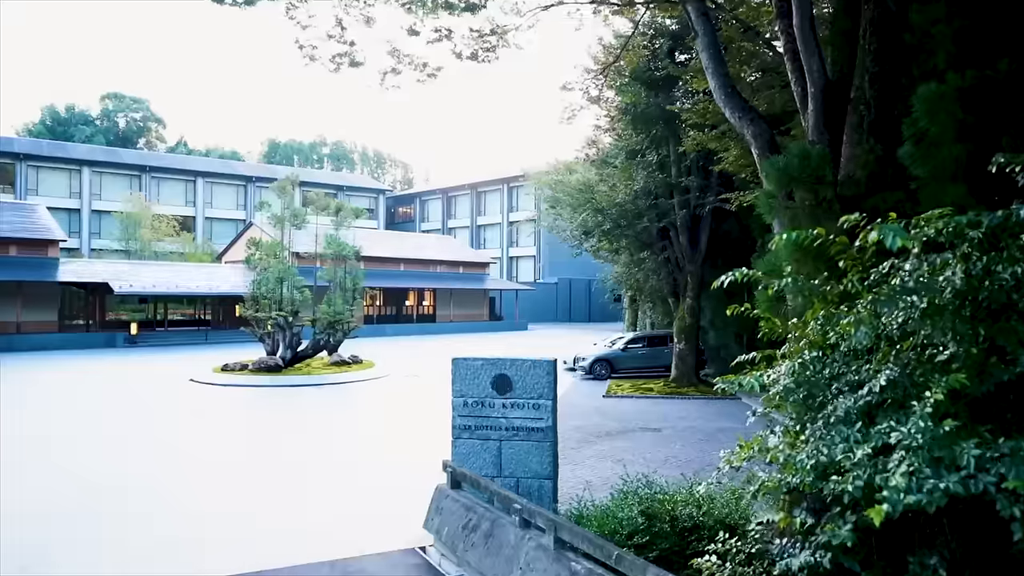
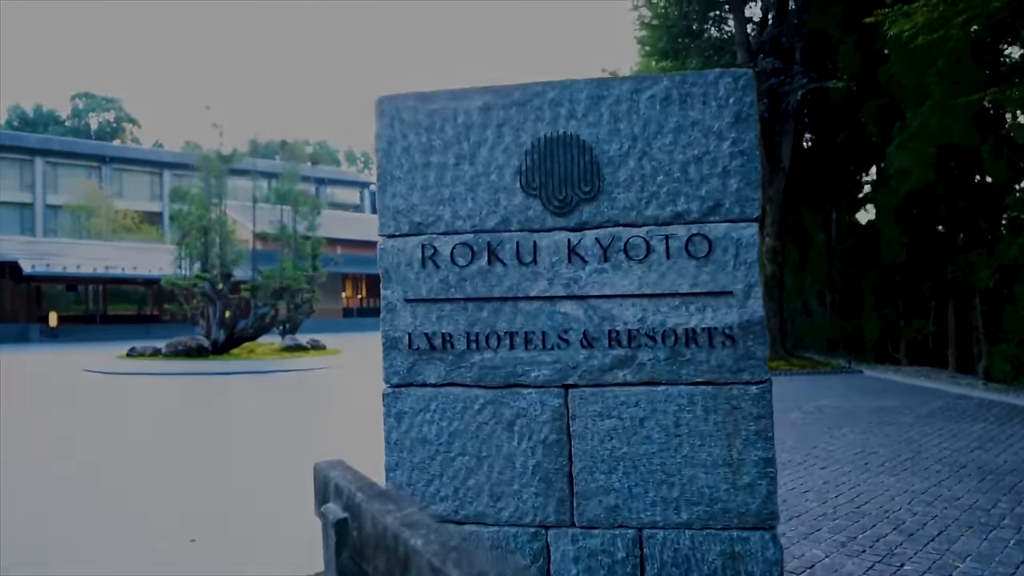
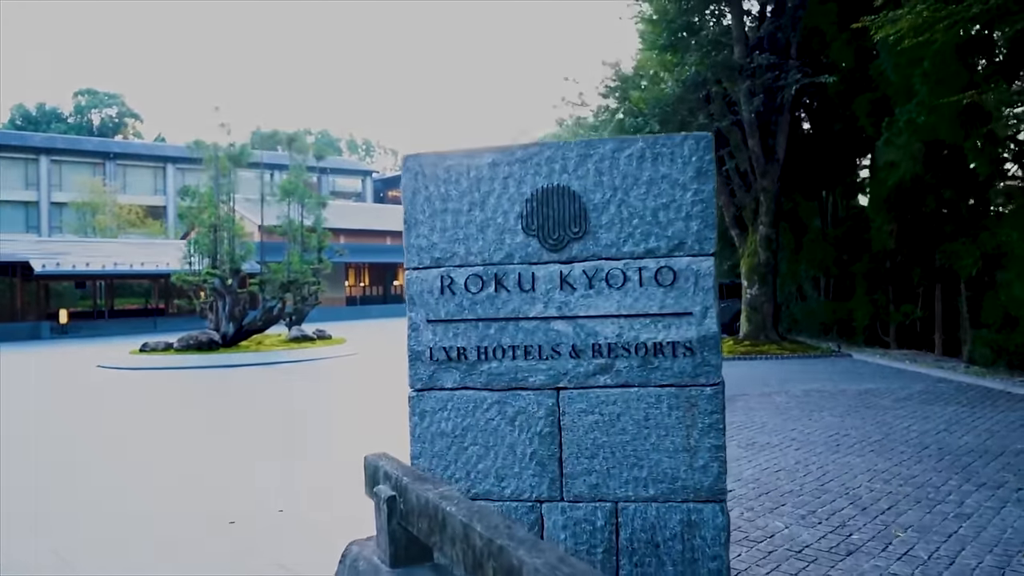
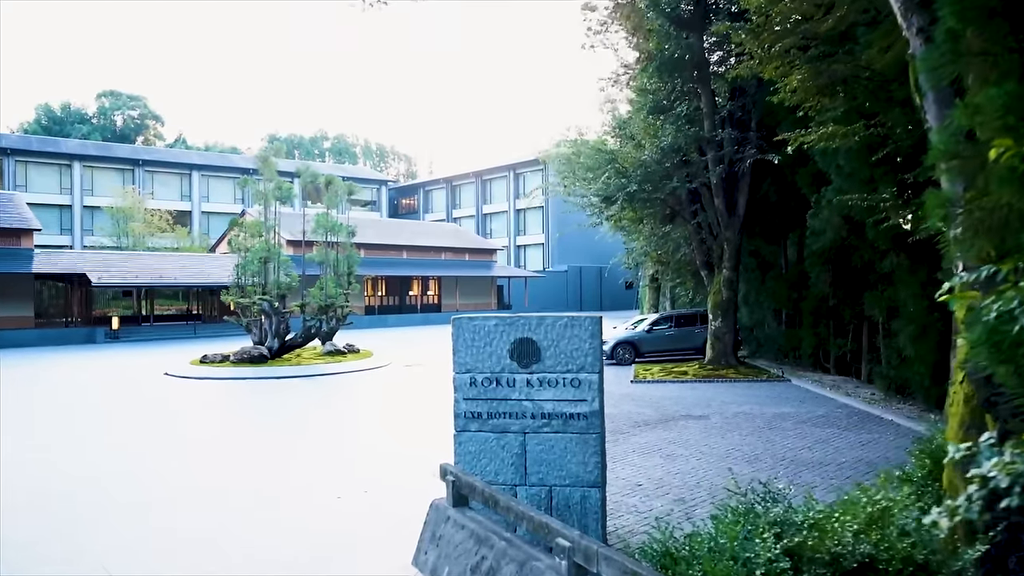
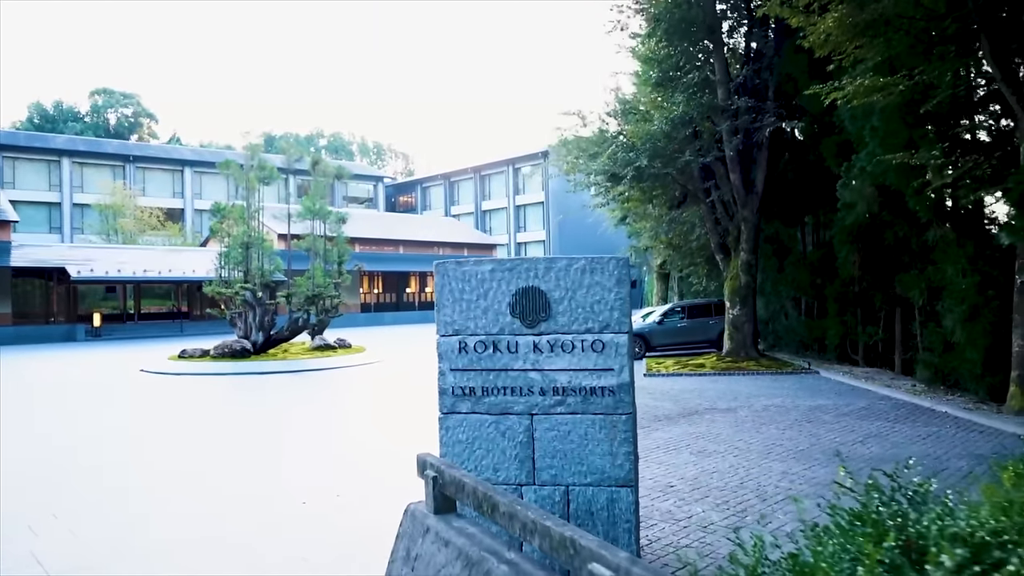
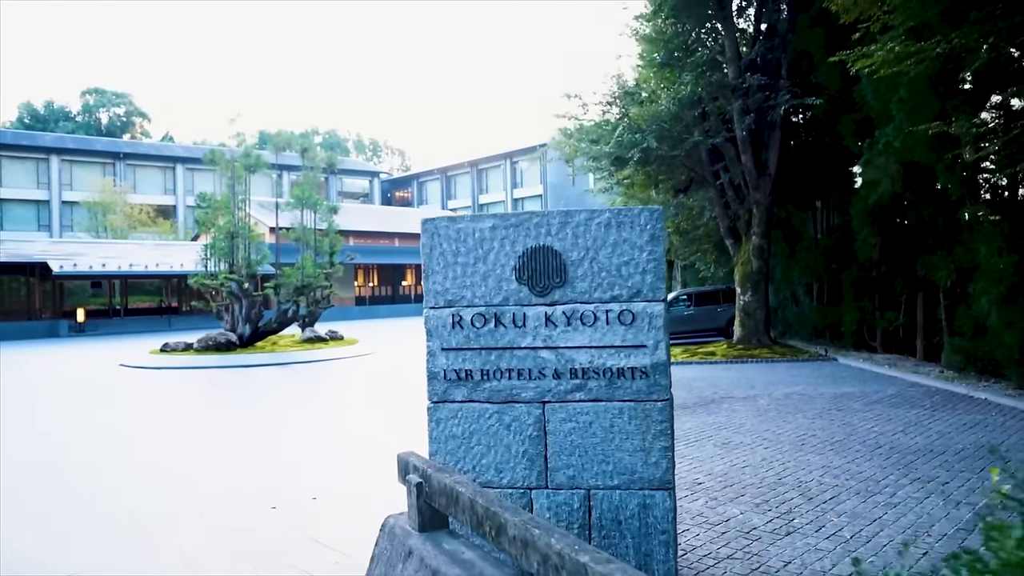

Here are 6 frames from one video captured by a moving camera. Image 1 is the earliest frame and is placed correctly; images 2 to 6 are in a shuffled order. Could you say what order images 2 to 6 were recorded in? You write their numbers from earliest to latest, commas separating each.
4, 5, 6, 3, 2
